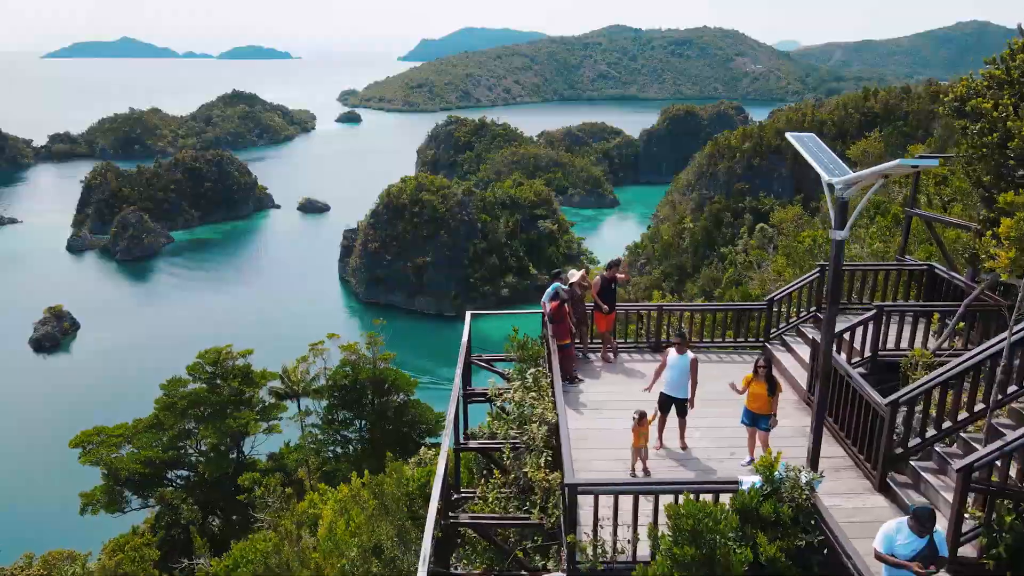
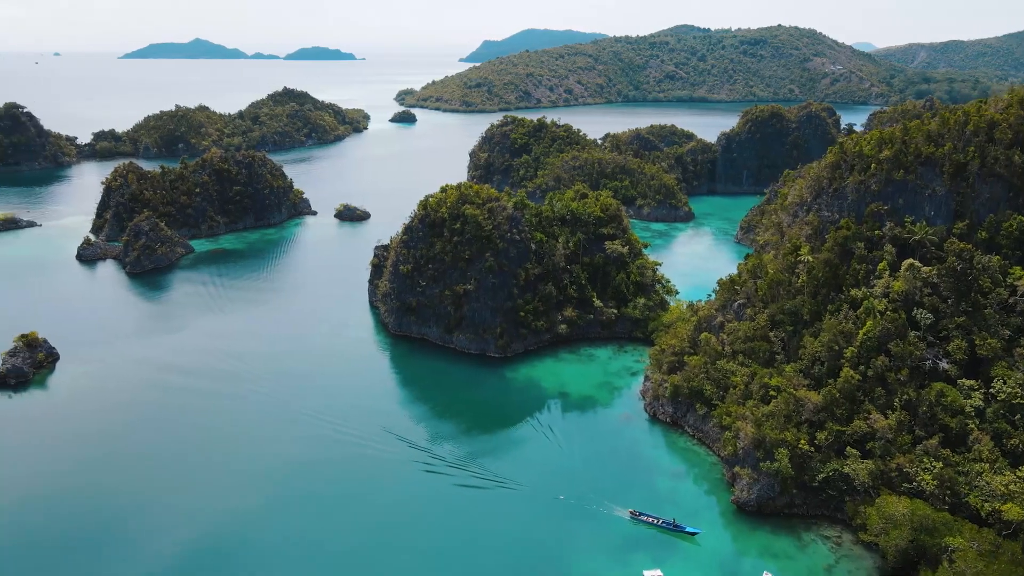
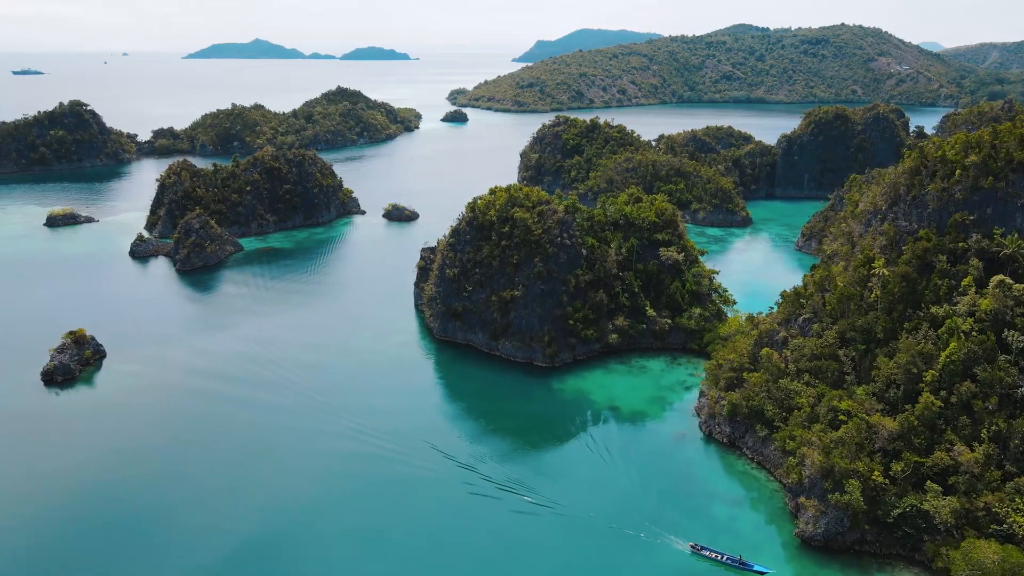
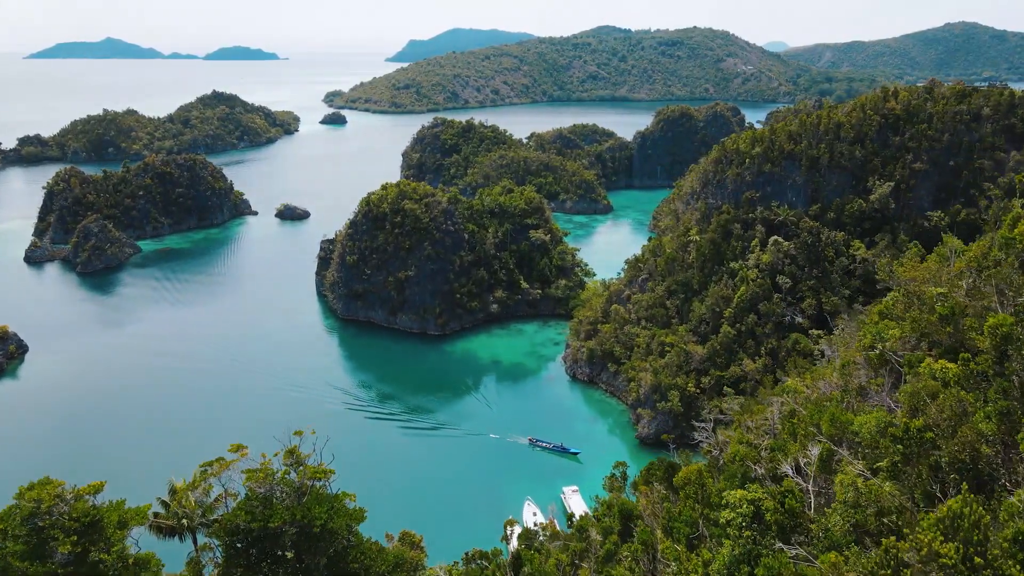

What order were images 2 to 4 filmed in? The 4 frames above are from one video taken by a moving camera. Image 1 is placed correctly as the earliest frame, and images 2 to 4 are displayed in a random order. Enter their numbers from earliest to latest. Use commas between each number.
4, 2, 3
